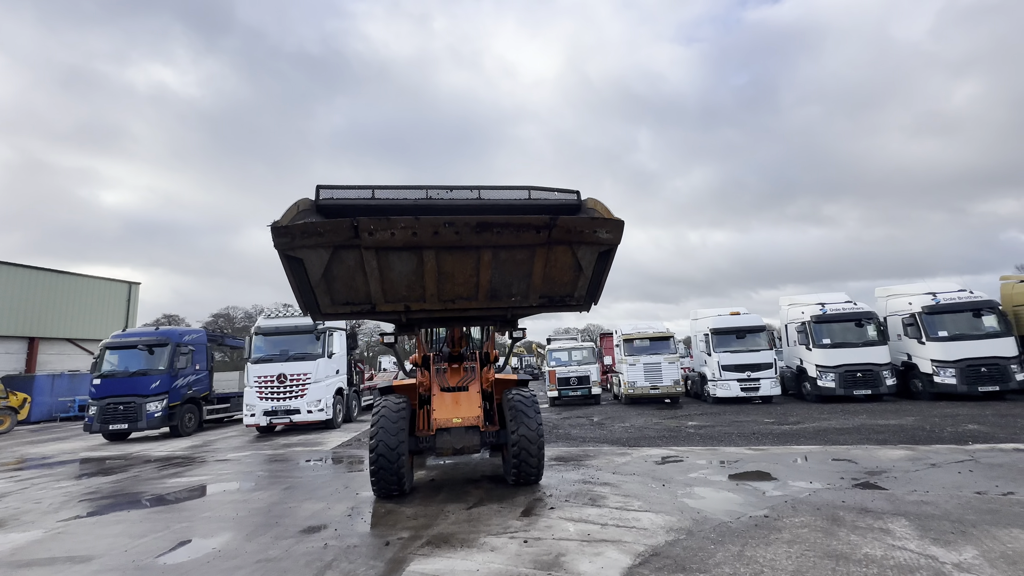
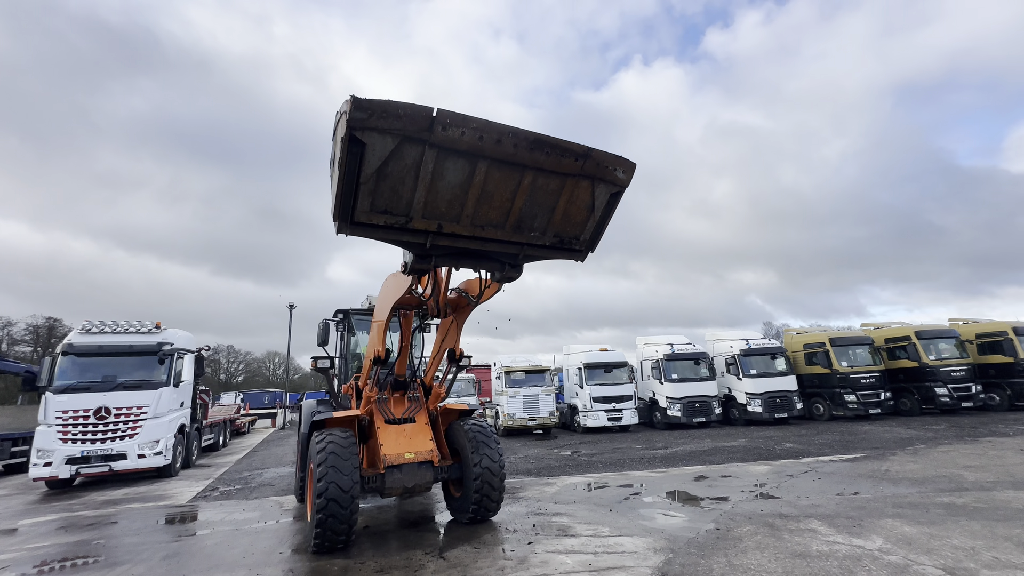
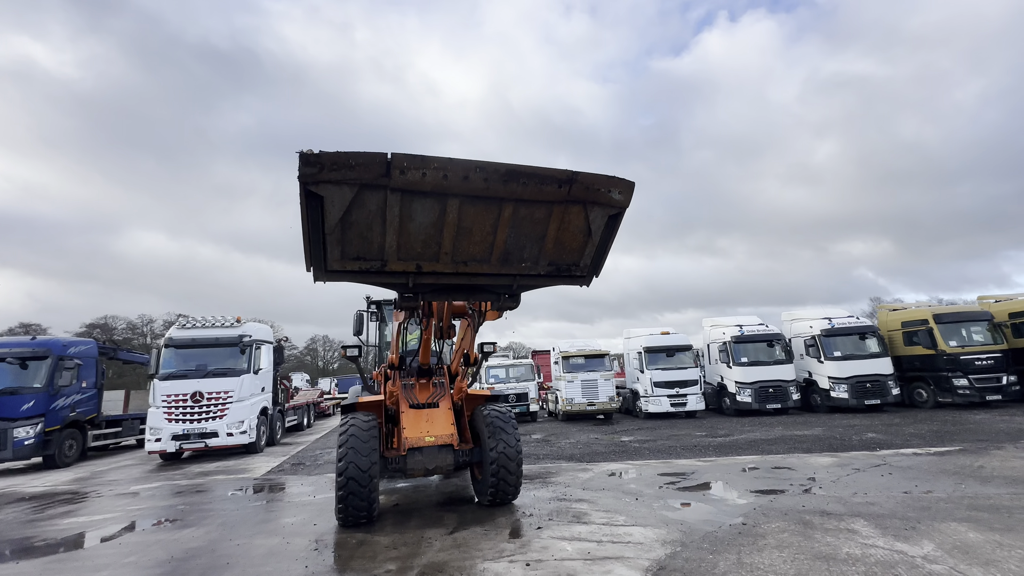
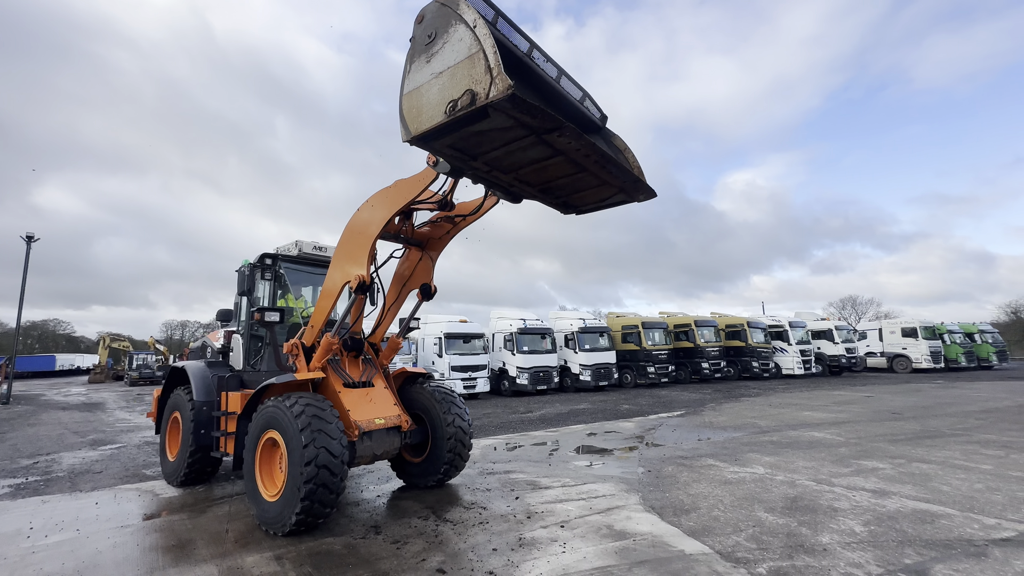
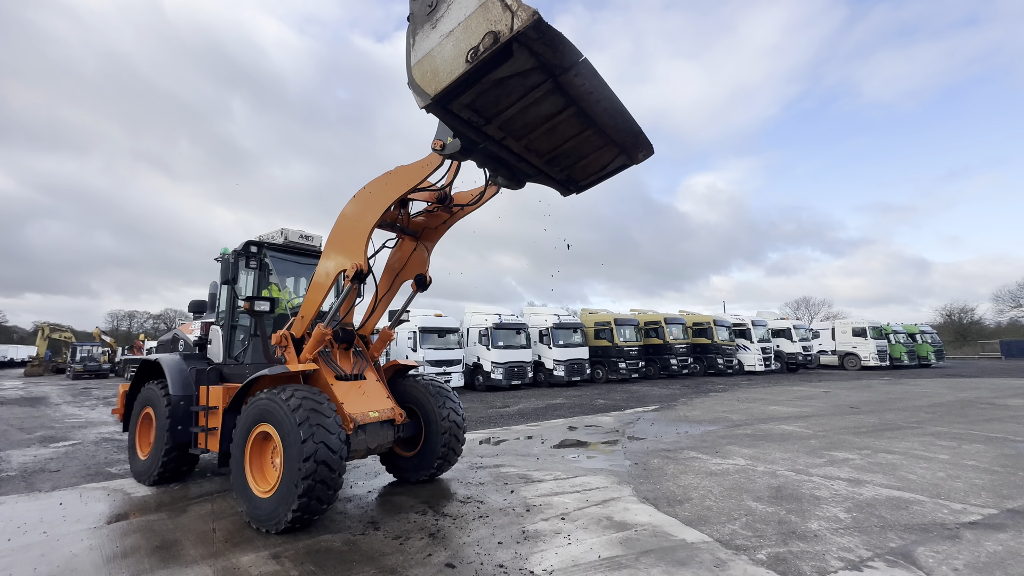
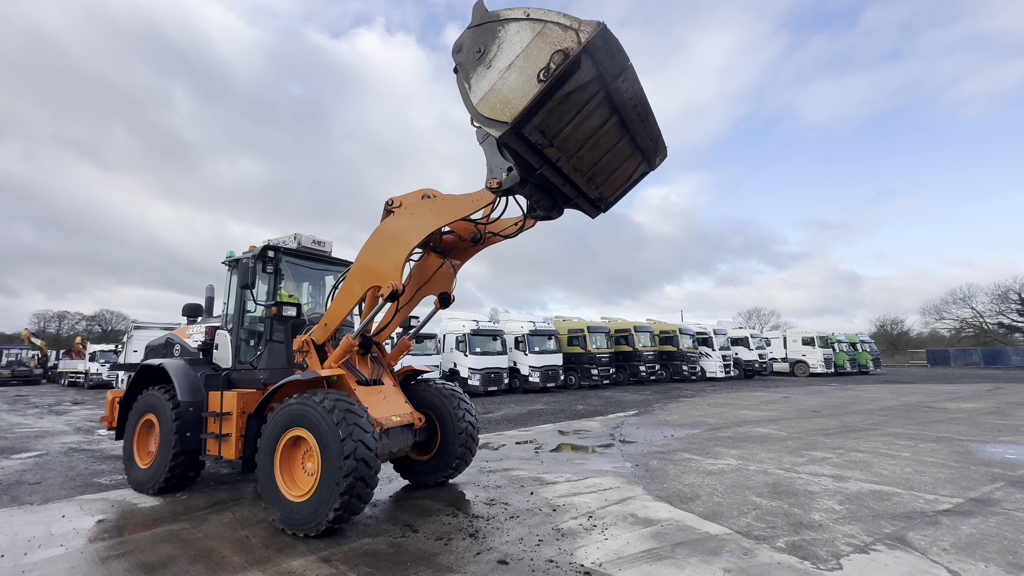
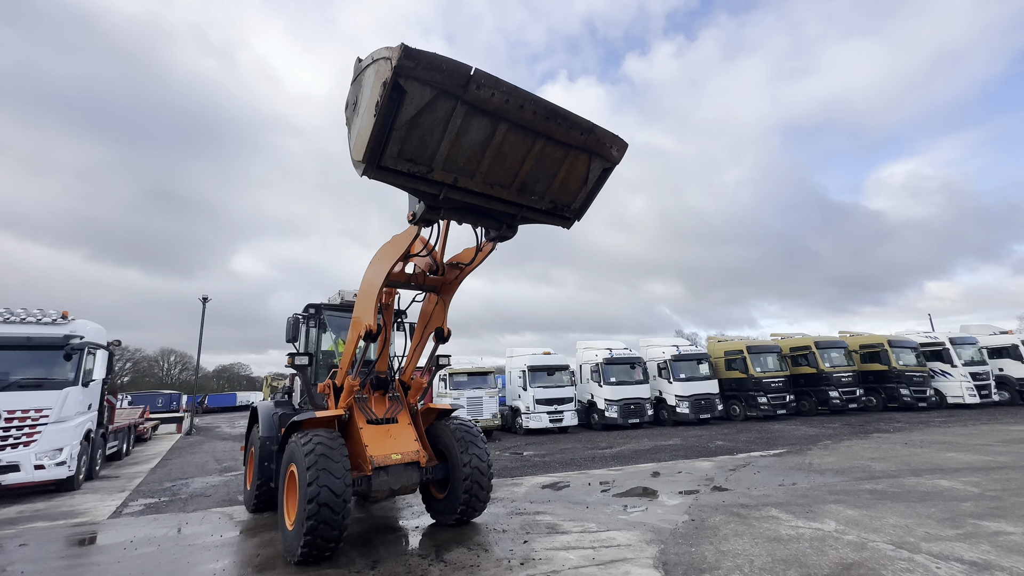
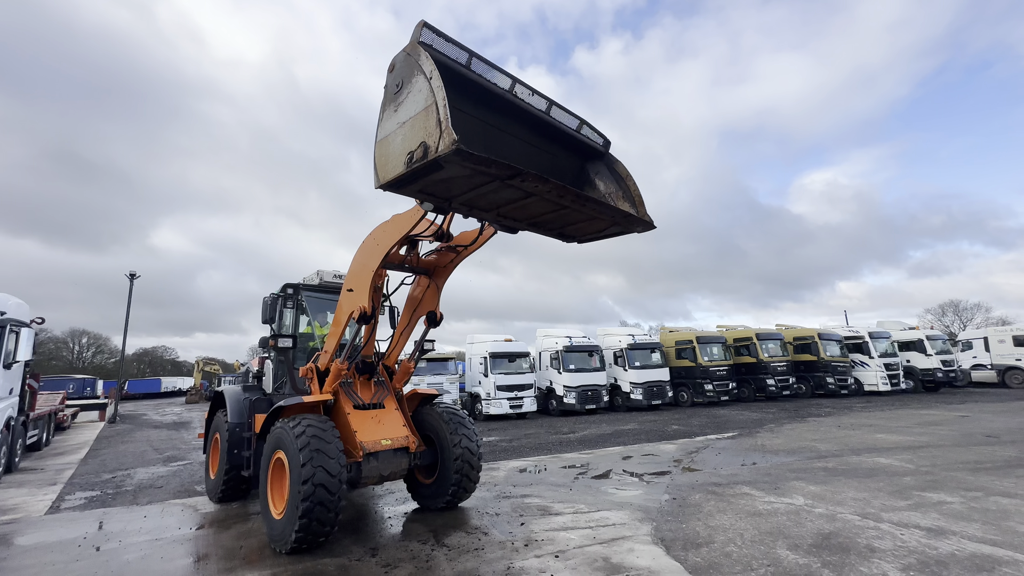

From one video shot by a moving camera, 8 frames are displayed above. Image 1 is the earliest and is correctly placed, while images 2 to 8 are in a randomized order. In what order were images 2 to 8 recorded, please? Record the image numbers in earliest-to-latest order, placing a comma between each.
3, 2, 7, 8, 4, 5, 6
